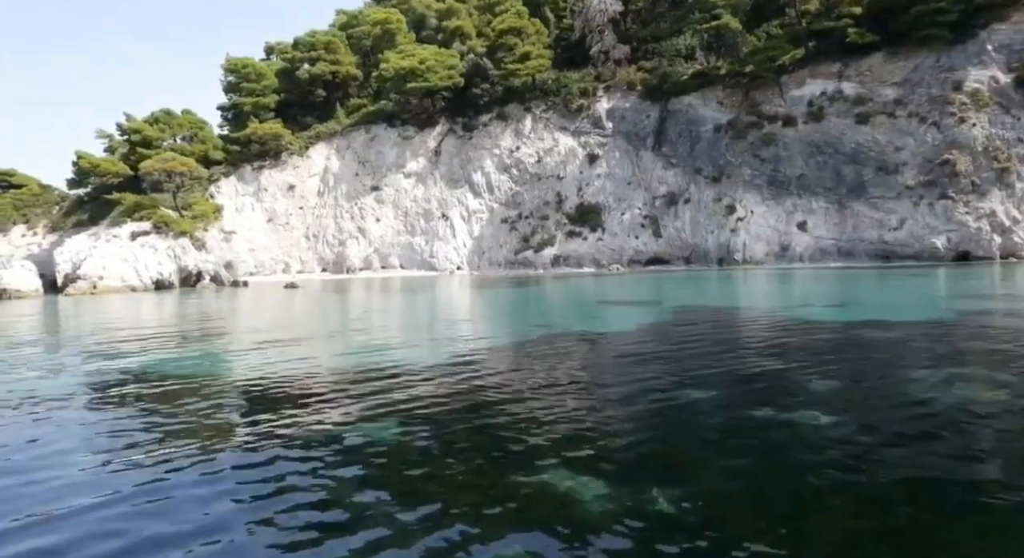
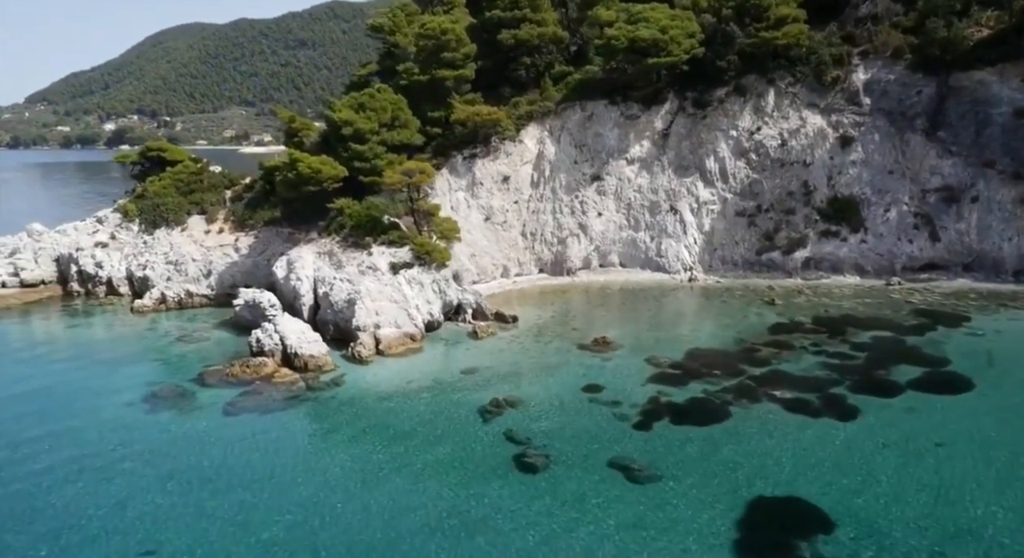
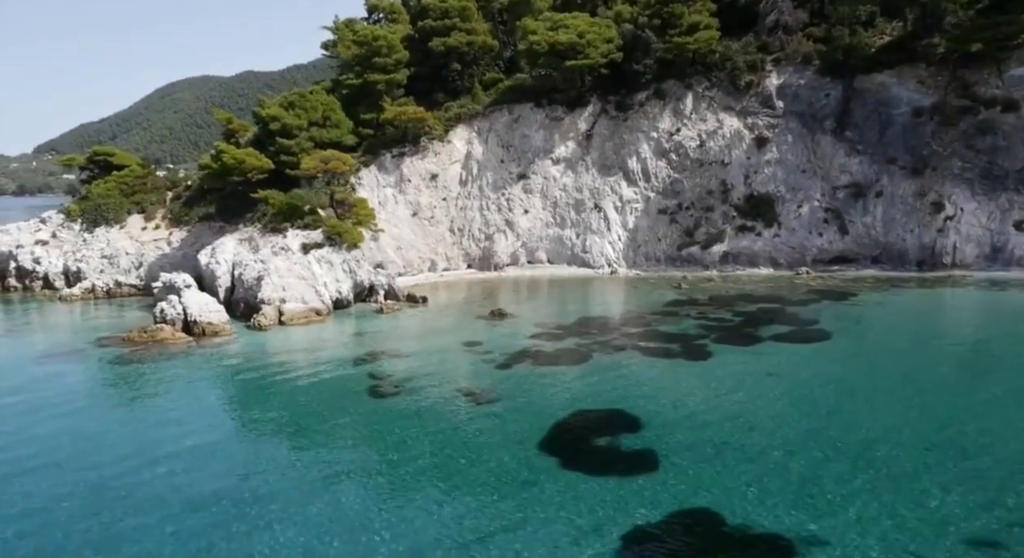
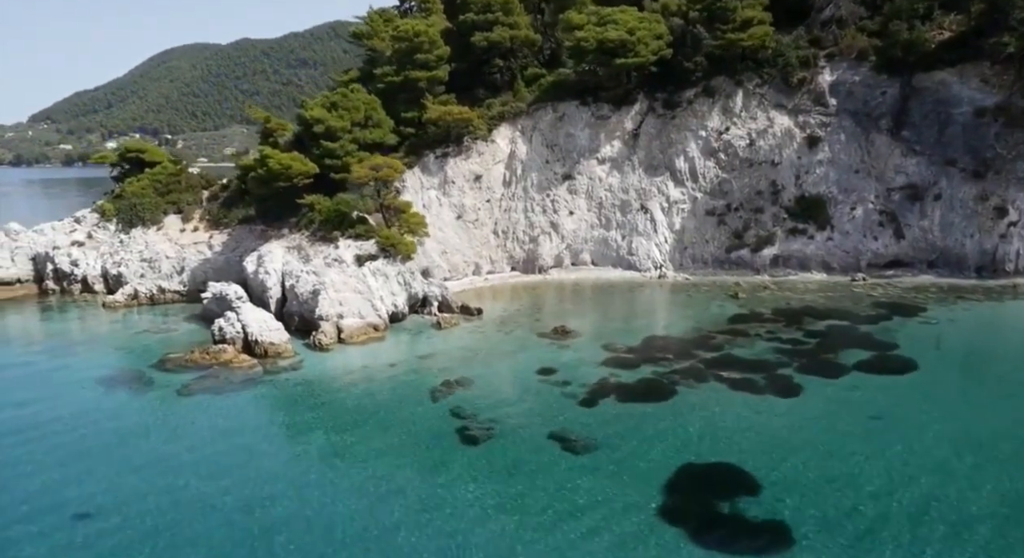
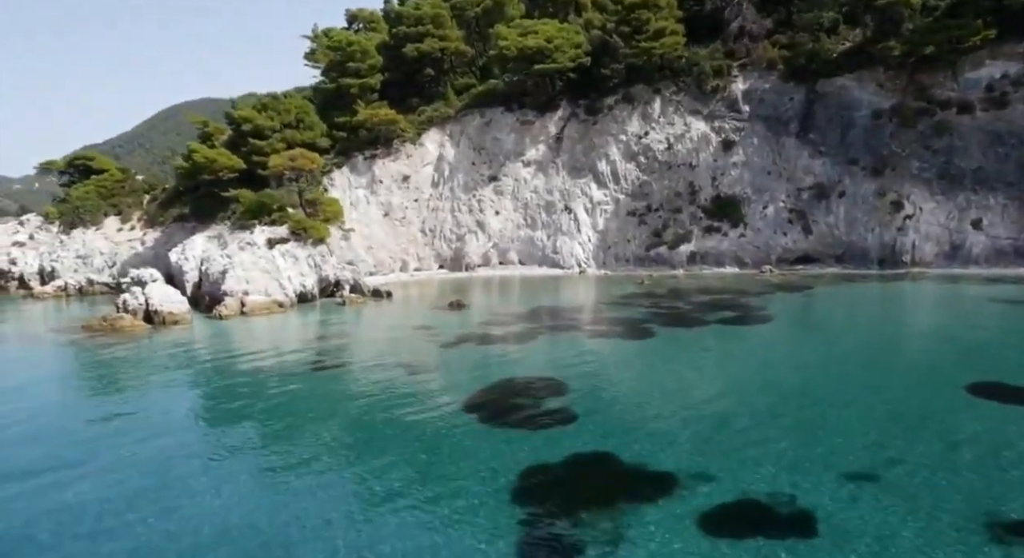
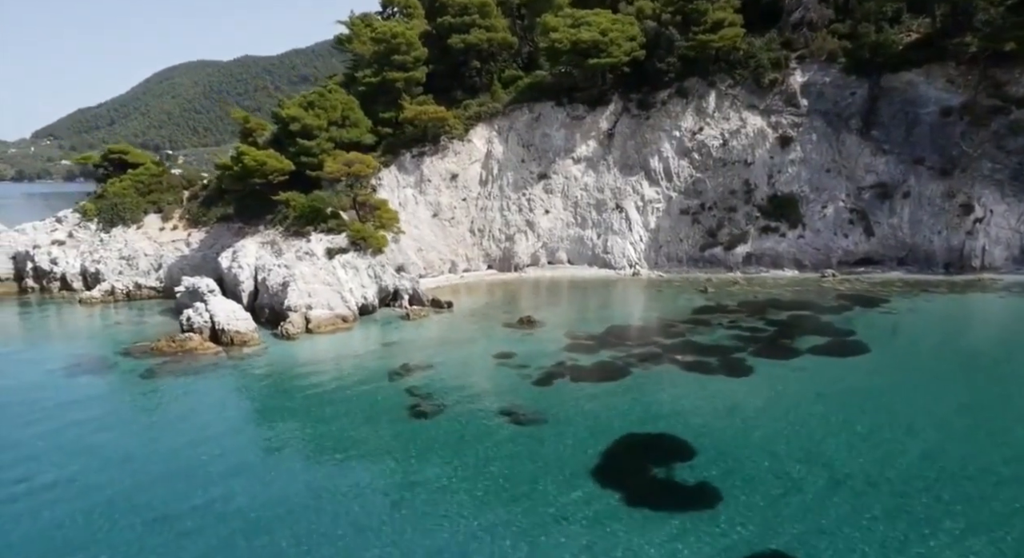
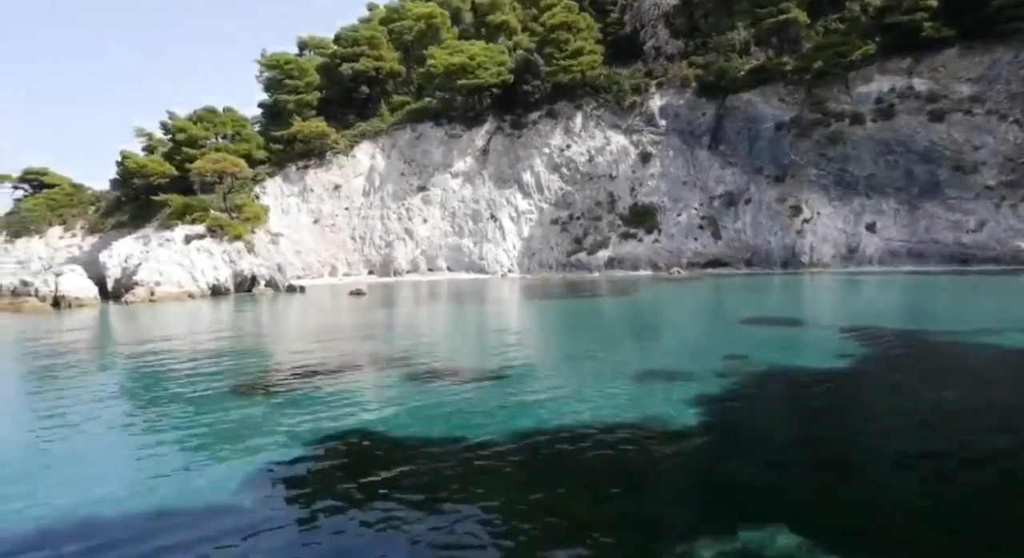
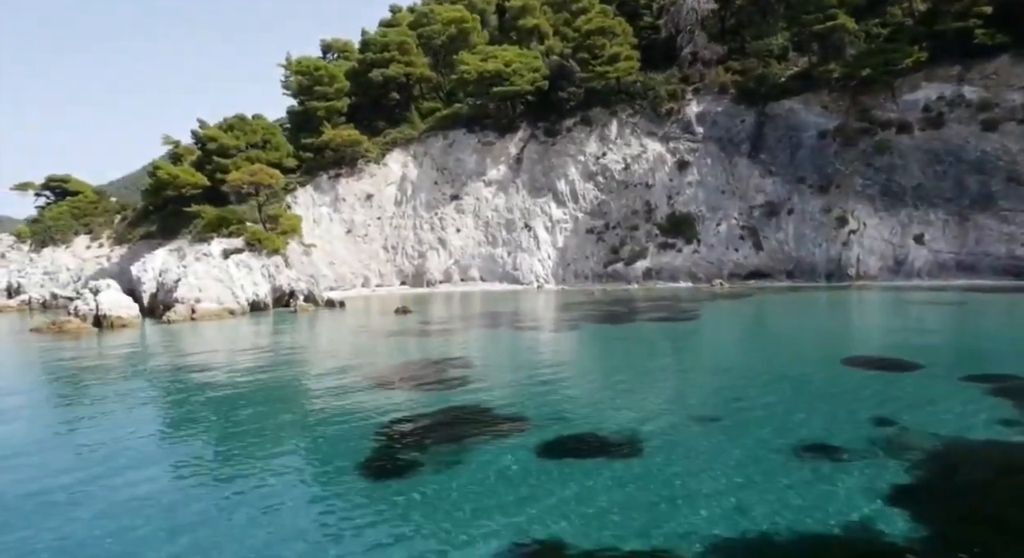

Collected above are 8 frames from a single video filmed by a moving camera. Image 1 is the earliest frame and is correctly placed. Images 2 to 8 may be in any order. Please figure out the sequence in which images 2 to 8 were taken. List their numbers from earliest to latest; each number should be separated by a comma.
7, 8, 5, 3, 6, 4, 2
